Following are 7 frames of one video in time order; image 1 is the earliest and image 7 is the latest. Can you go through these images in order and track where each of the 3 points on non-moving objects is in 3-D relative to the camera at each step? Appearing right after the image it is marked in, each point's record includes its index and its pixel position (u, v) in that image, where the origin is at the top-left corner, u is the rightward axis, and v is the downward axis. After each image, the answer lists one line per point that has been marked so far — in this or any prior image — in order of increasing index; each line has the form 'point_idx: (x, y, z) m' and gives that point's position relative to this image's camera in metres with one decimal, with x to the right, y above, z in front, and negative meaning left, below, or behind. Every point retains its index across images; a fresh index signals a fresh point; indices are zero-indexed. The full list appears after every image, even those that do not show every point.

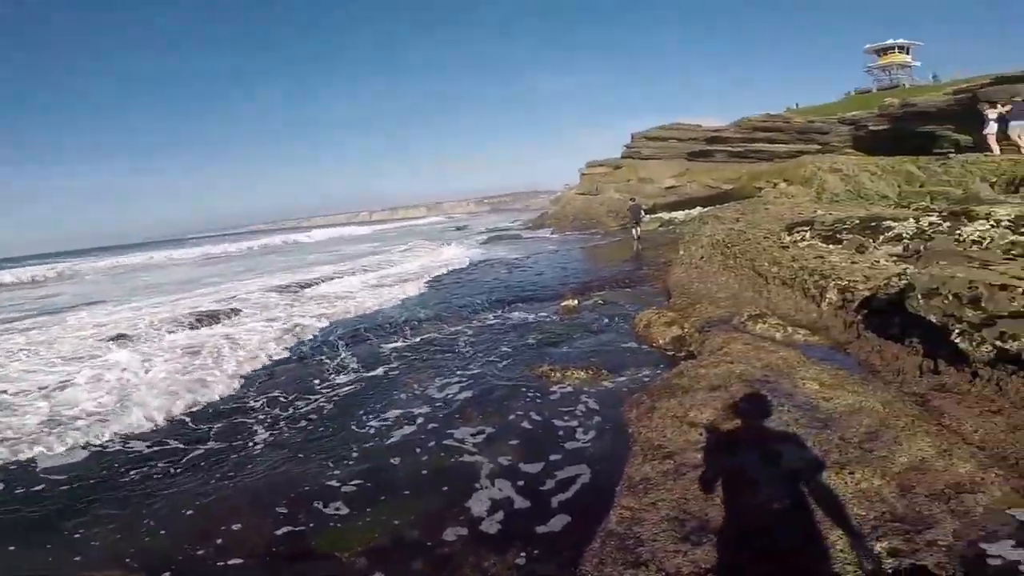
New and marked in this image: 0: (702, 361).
0: (+3.2, -1.1, +8.7) m
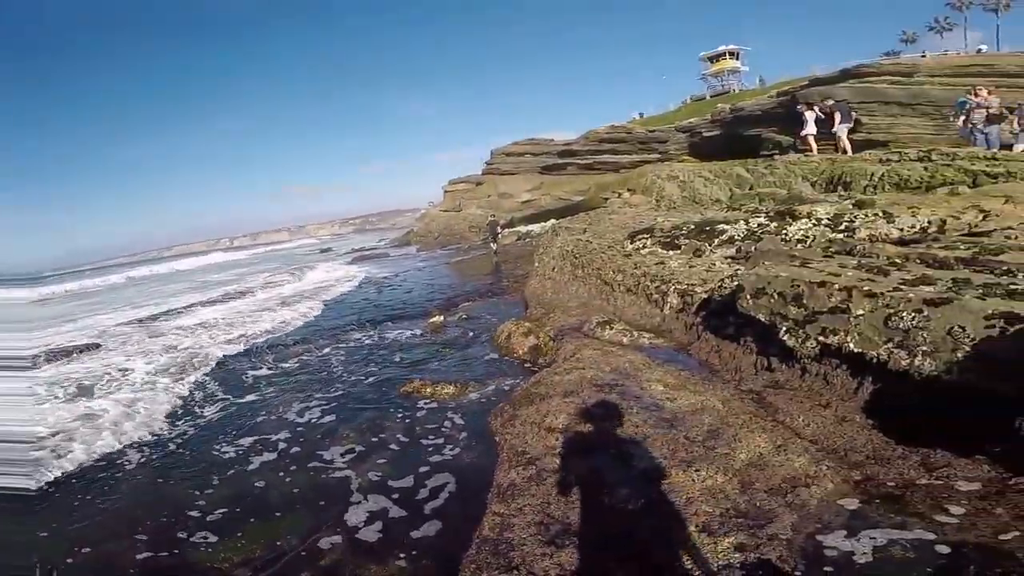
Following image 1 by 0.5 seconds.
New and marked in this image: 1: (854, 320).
0: (+0.8, -1.2, +8.7) m
1: (+4.0, -0.4, +6.8) m
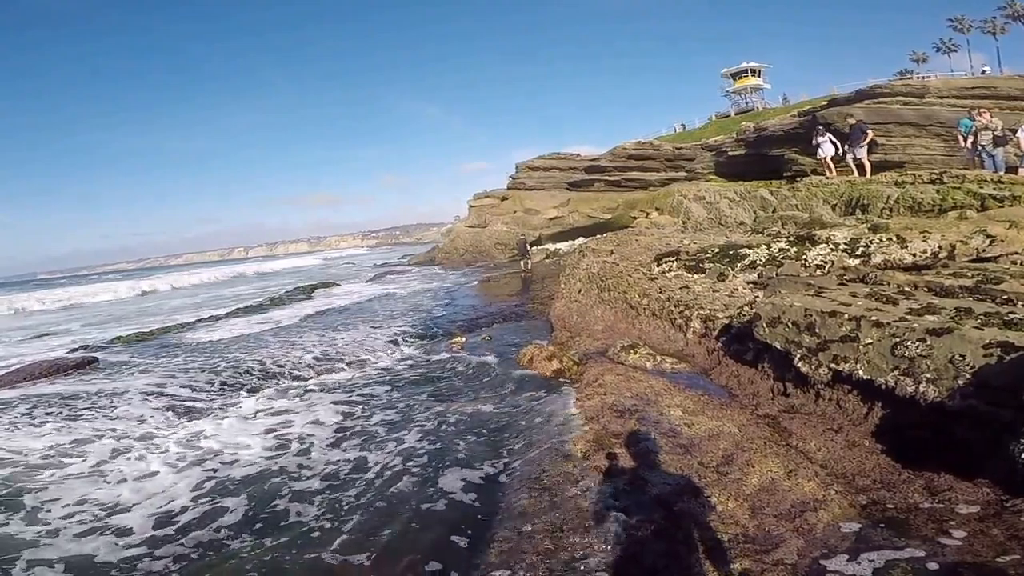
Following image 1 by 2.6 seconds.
0: (+1.1, -1.6, +9.0) m
1: (+4.0, -0.7, +6.8) m
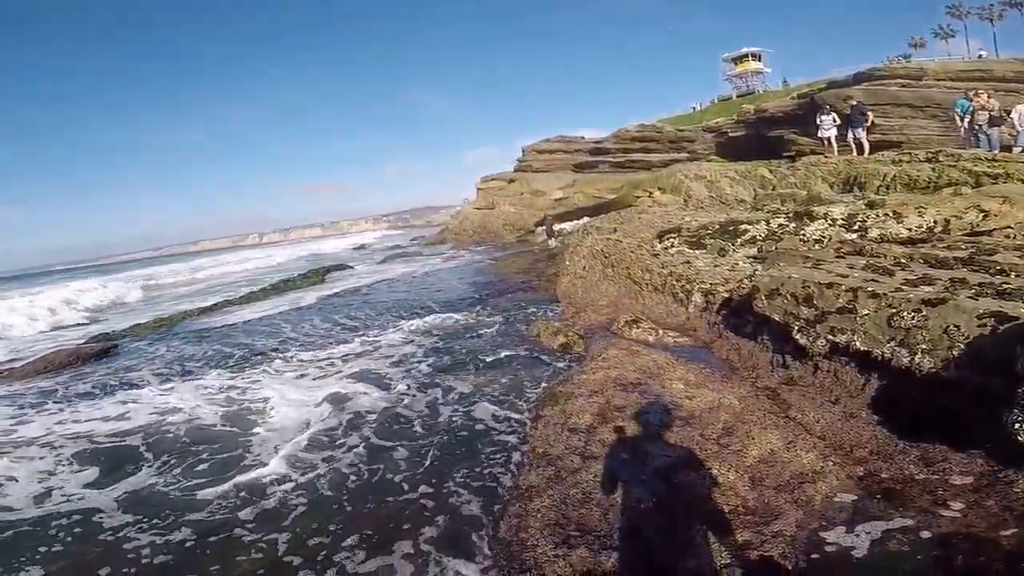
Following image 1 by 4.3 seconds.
0: (+1.1, -1.3, +9.2) m
1: (+4.1, -0.4, +7.0) m
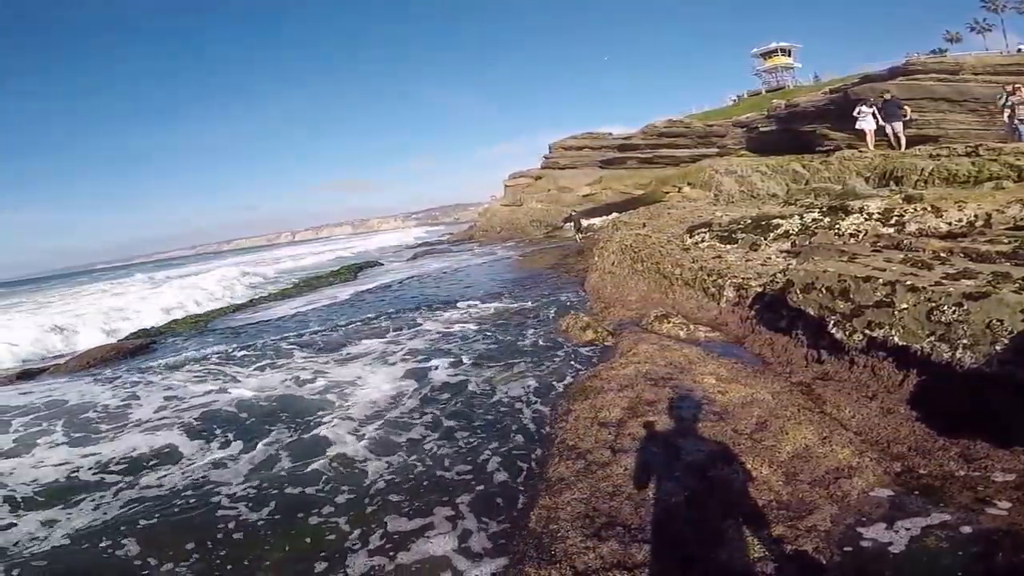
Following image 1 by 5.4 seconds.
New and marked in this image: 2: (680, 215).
0: (+1.6, -1.2, +9.2) m
1: (+4.5, -0.3, +6.9) m
2: (+4.0, +1.7, +14.0) m
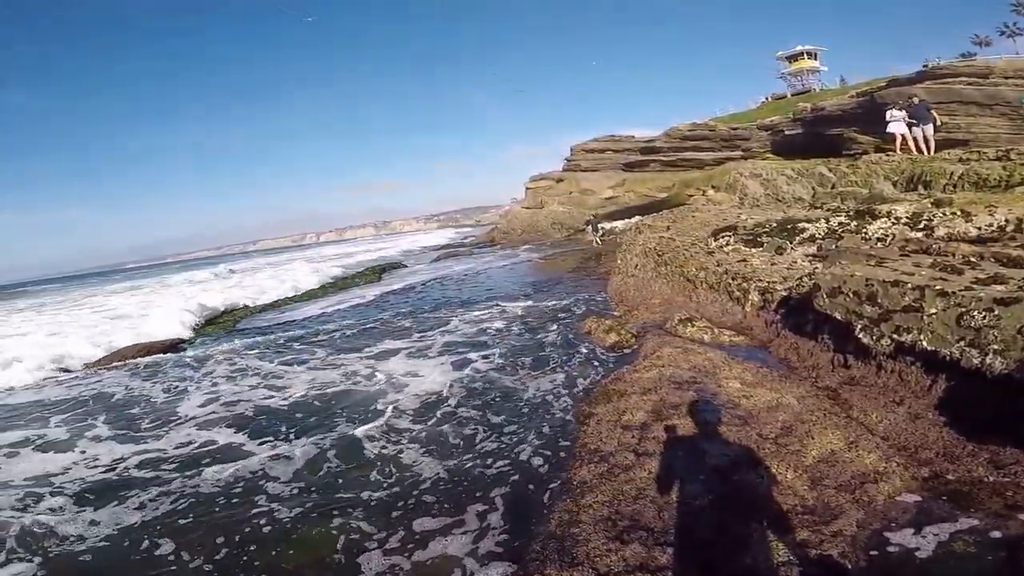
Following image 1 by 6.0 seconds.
0: (+1.9, -1.2, +9.3) m
1: (+4.8, -0.4, +6.9) m
2: (+4.5, +1.6, +14.0) m
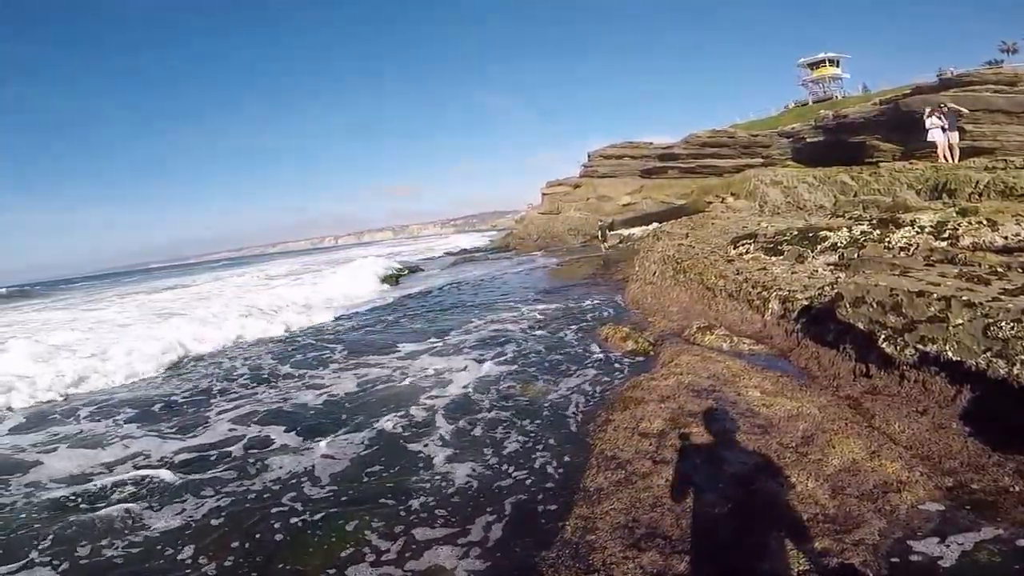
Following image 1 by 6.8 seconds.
0: (+2.2, -1.3, +9.2) m
1: (+5.1, -0.5, +6.8) m
2: (+4.9, +1.5, +14.0) m
